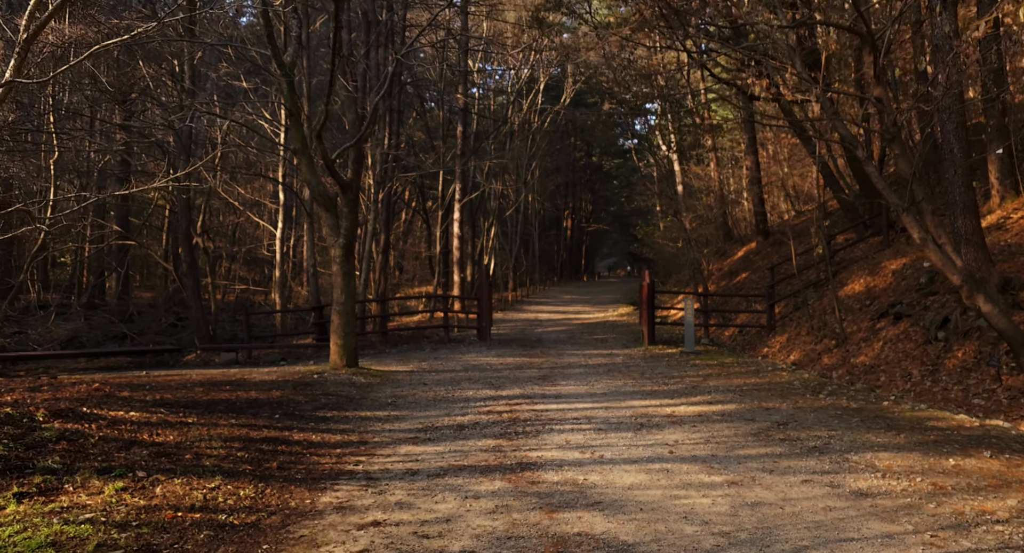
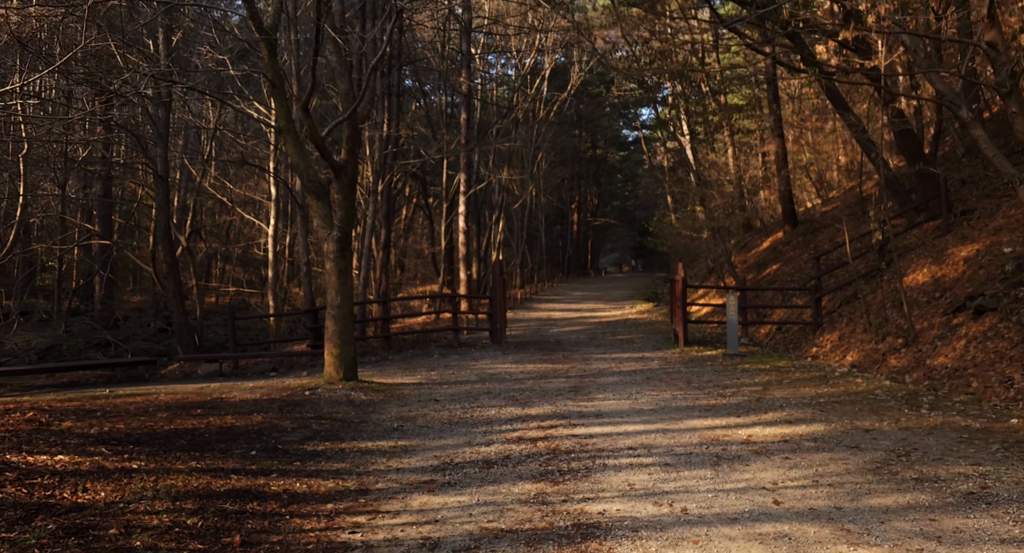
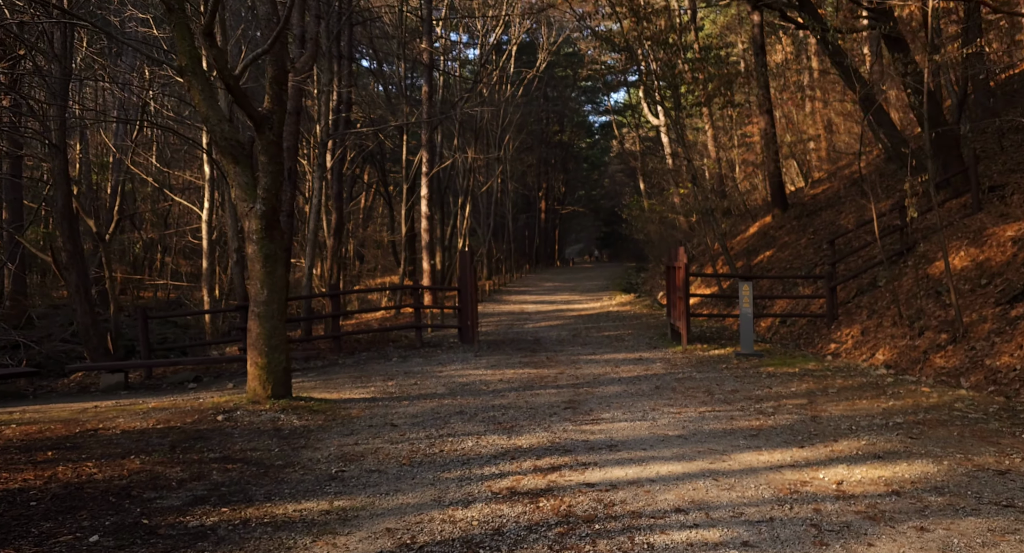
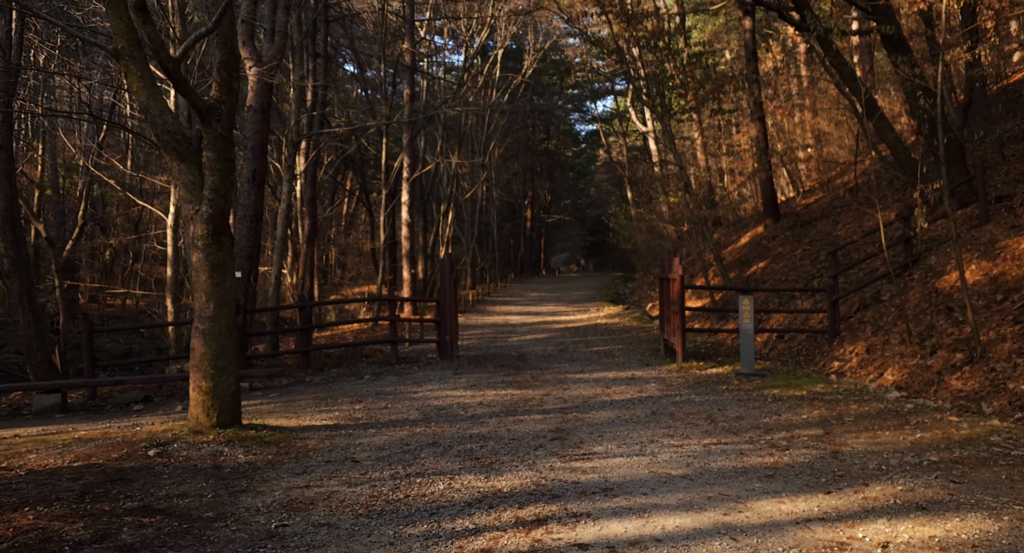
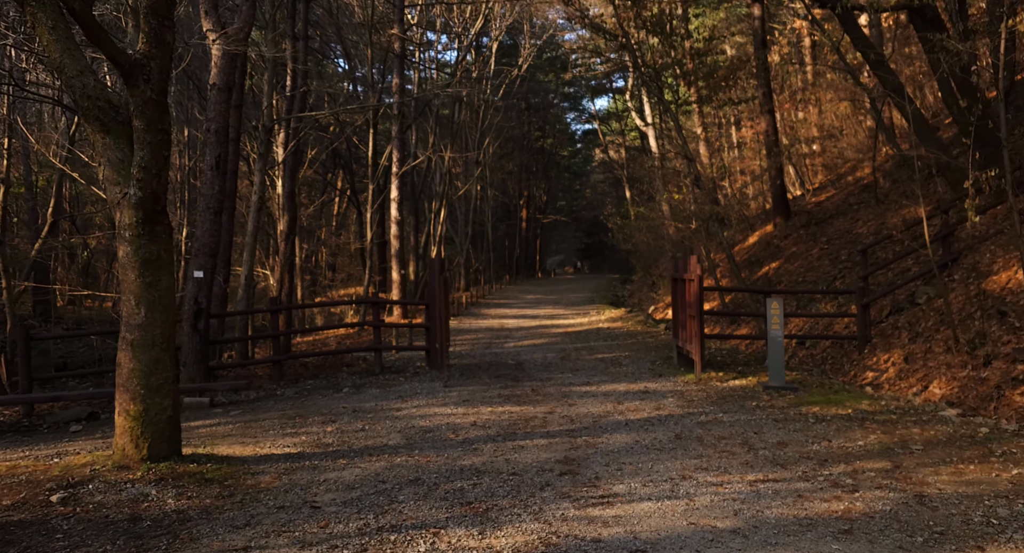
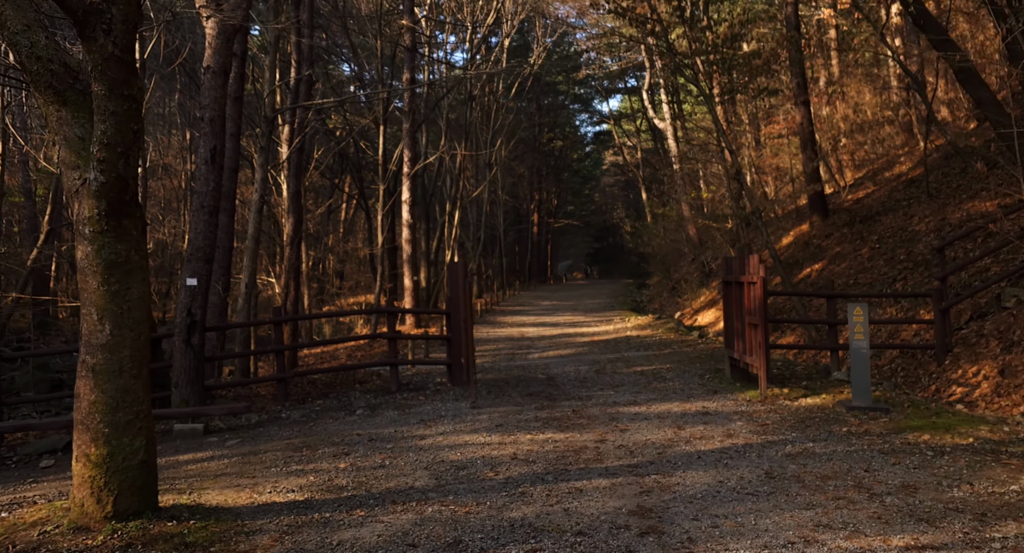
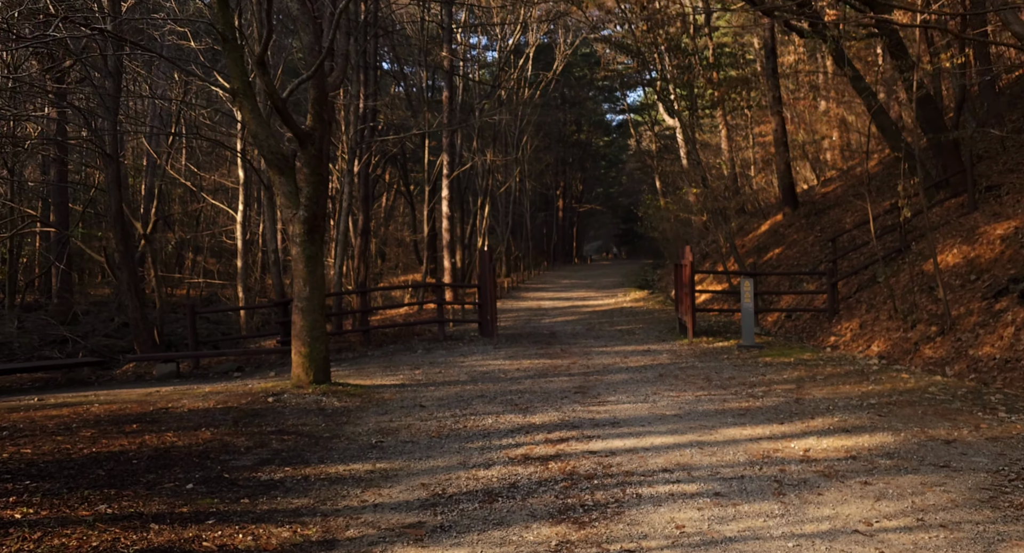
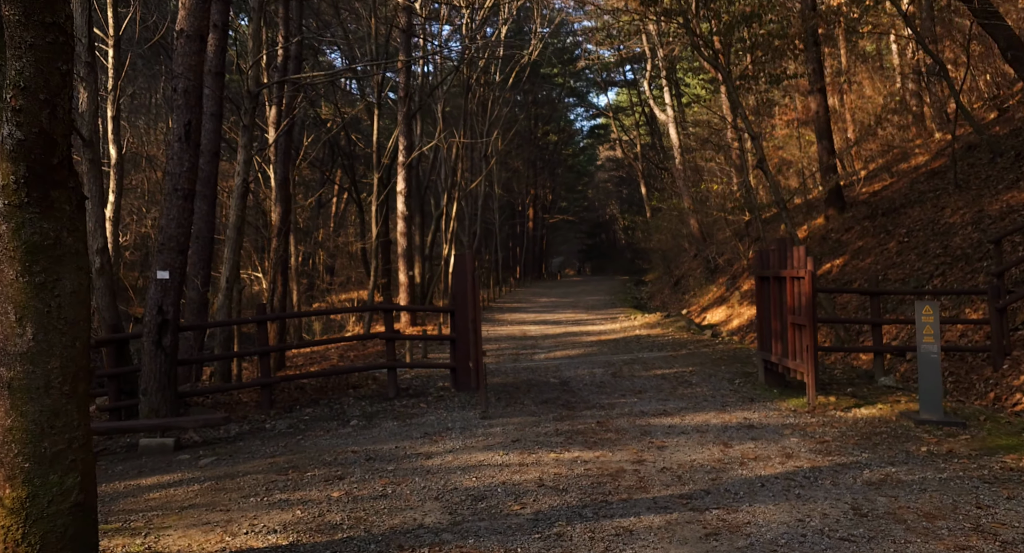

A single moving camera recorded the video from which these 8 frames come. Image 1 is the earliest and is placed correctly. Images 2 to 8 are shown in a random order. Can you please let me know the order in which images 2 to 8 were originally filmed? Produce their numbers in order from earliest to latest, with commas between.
2, 7, 3, 4, 5, 6, 8
